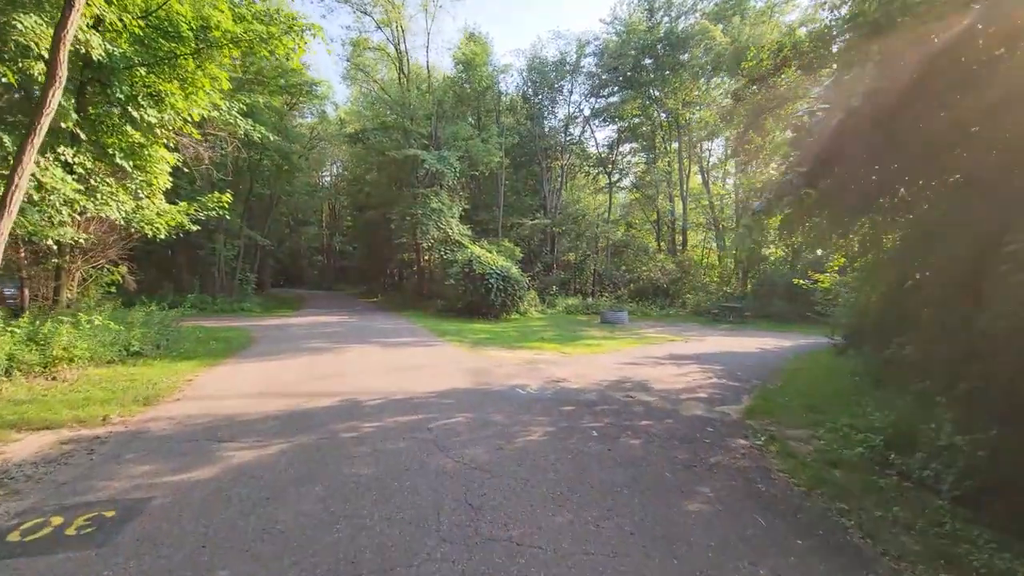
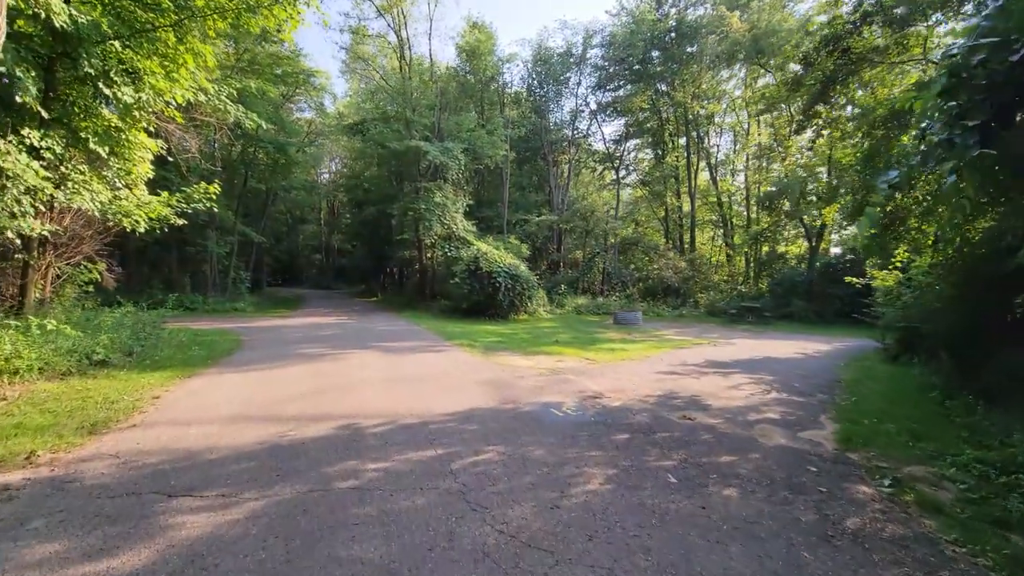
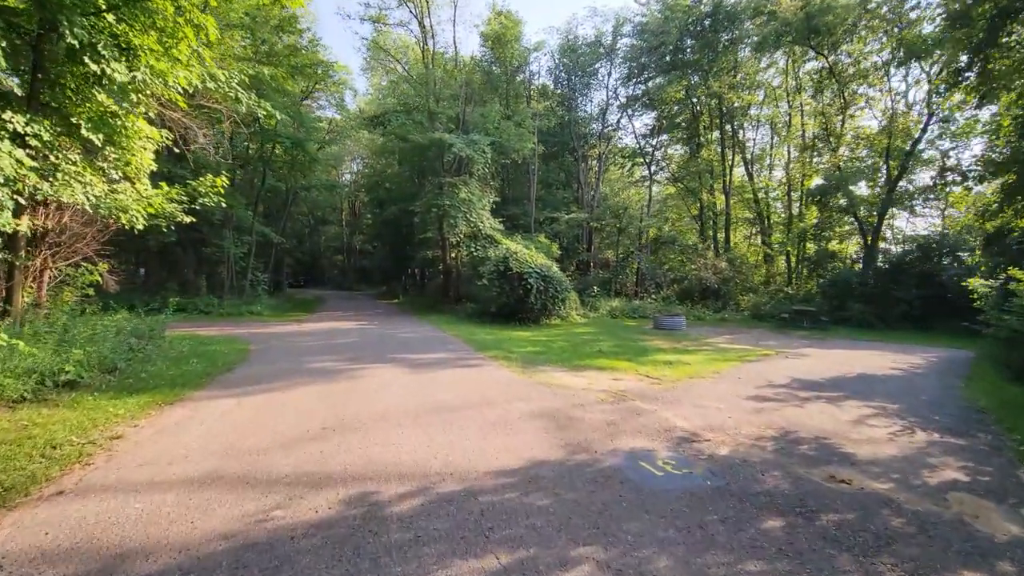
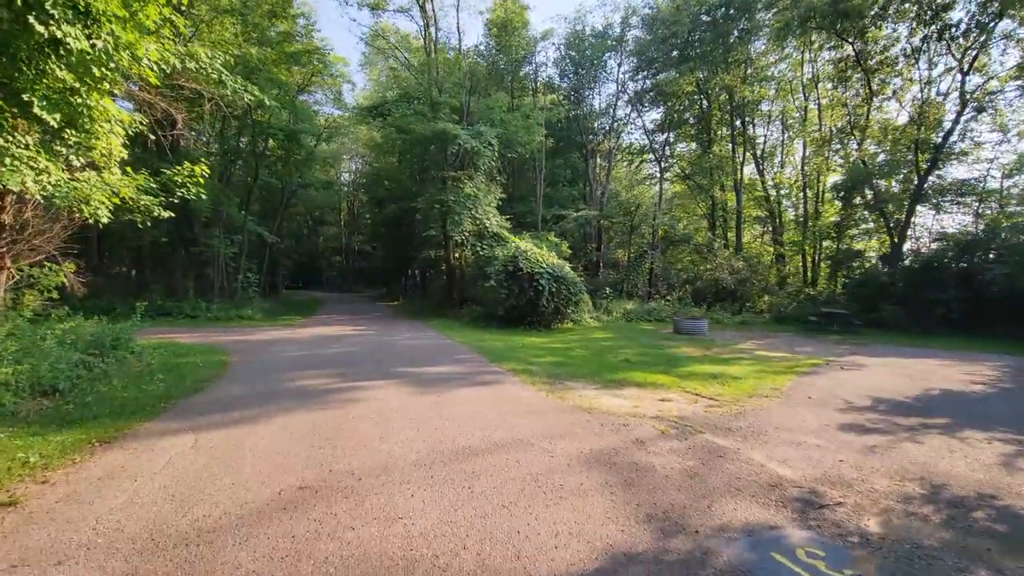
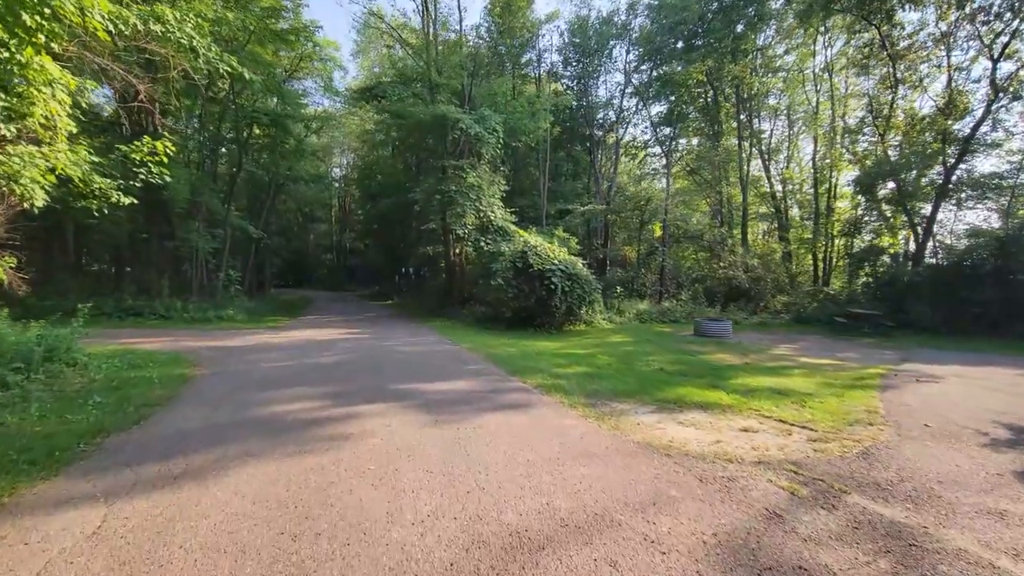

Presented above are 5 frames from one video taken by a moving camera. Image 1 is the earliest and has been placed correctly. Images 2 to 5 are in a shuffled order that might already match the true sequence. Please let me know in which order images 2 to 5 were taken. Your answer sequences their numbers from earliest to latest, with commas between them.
2, 3, 4, 5
